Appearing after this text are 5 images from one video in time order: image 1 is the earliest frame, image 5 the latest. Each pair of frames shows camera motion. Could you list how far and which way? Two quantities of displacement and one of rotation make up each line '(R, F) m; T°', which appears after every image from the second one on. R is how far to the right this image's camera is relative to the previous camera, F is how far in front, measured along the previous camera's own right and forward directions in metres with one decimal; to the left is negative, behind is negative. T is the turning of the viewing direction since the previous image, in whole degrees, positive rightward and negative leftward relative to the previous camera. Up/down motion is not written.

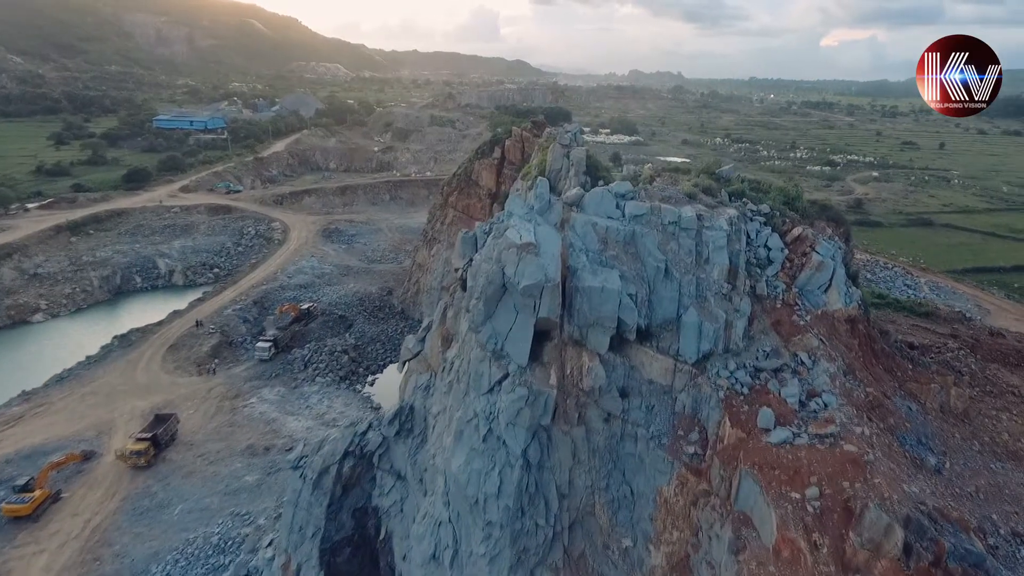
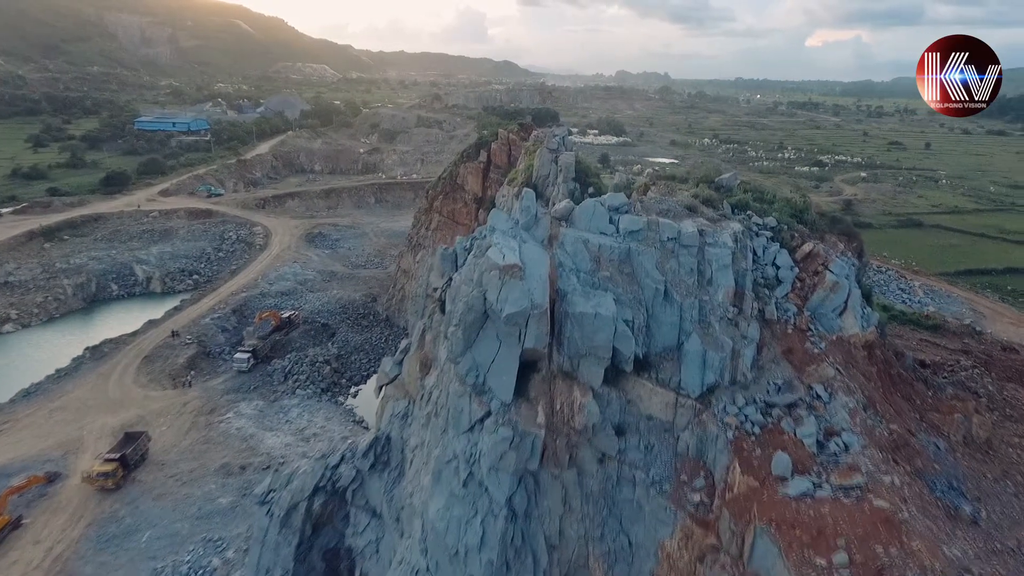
(+0.1, +1.0) m; +1°
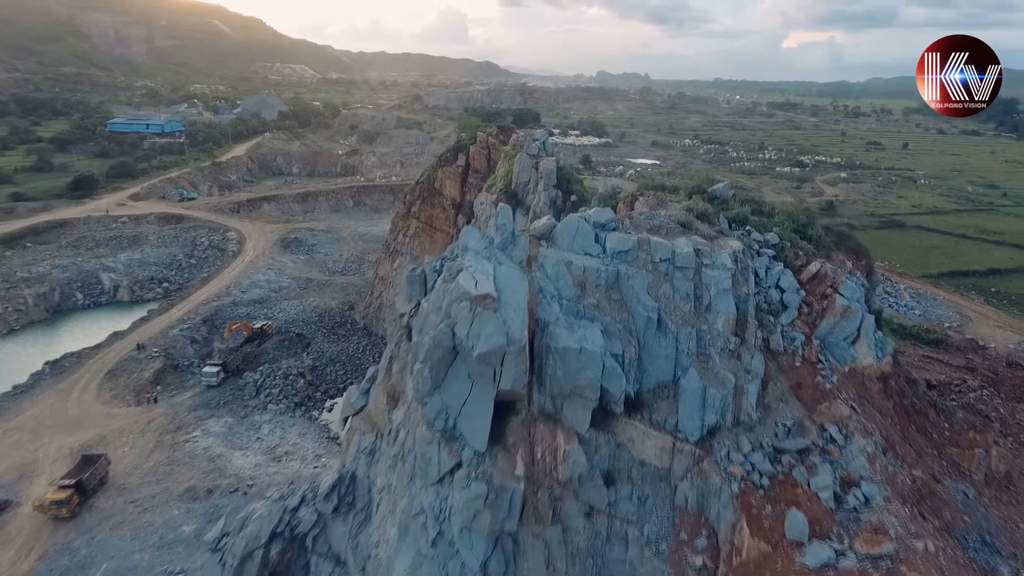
(+0.1, +1.0) m; +1°
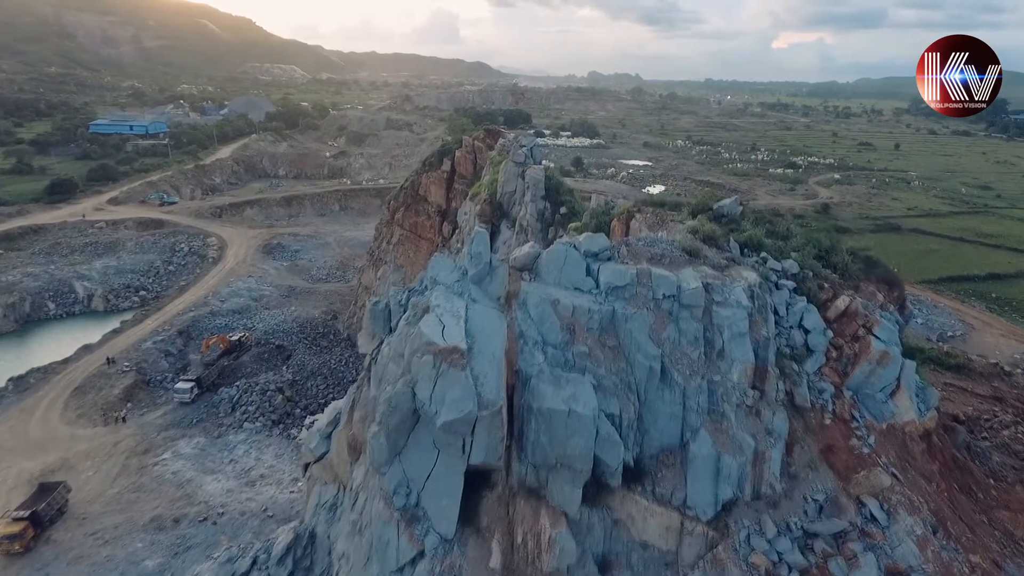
(+0.2, +1.3) m; 0°
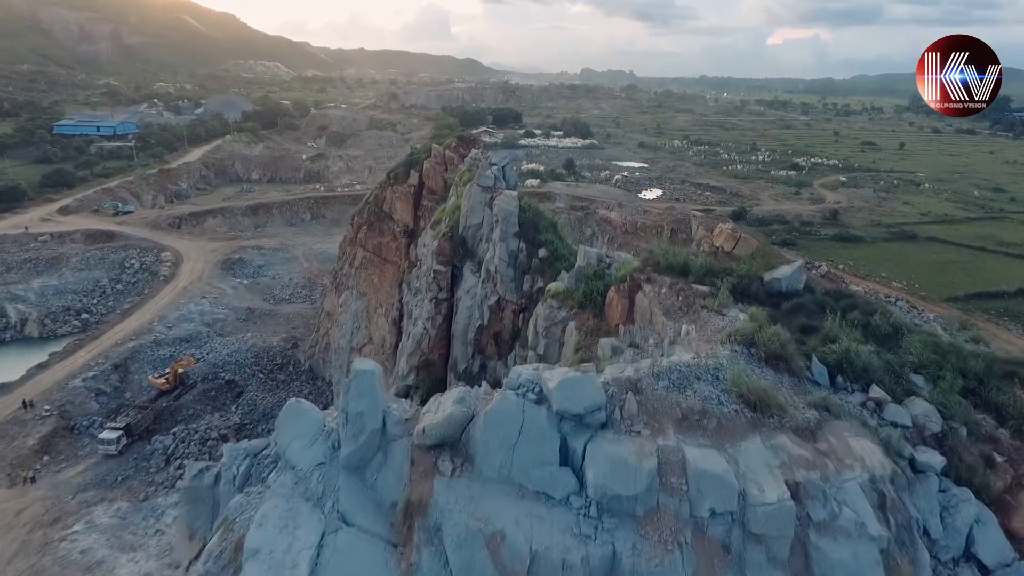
(+0.4, +3.7) m; 0°
